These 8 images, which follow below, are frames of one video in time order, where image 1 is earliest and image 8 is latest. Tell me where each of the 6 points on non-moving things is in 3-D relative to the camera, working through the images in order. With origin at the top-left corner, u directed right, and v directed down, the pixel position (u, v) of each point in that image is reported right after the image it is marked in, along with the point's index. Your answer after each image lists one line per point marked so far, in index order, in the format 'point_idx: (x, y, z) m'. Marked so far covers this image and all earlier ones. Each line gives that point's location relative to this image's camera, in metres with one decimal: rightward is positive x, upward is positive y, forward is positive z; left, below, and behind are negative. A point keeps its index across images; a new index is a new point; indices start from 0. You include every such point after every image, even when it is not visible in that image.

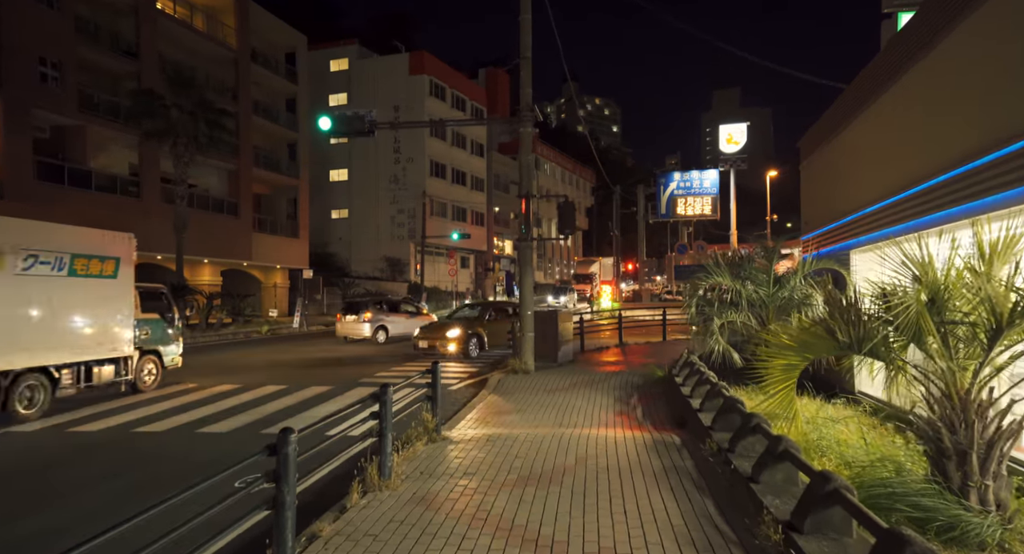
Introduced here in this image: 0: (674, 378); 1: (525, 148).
0: (+2.6, -1.6, +11.9) m
1: (+0.3, +2.5, +15.1) m
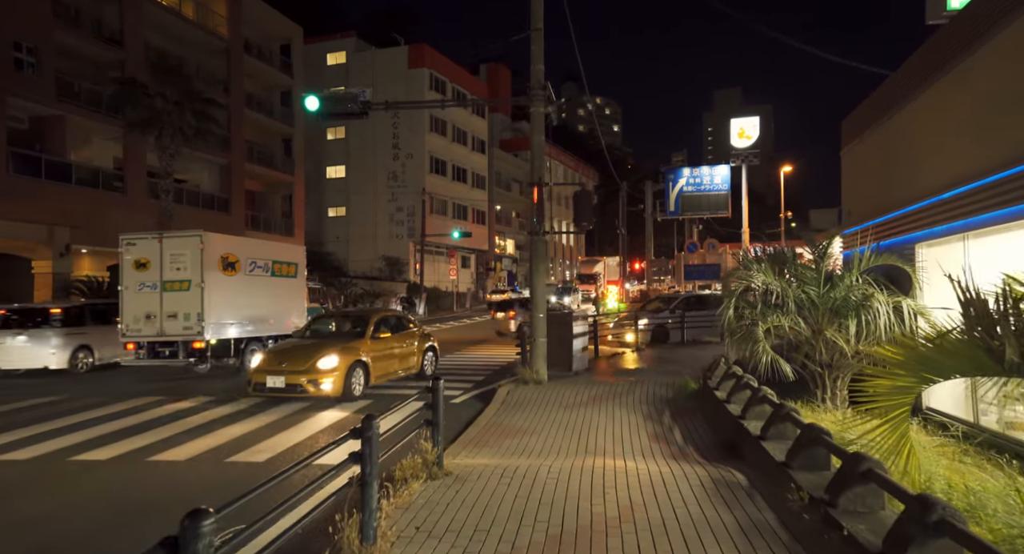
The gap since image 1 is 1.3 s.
0: (+2.8, -1.6, +10.3) m
1: (+0.4, +2.6, +13.5) m
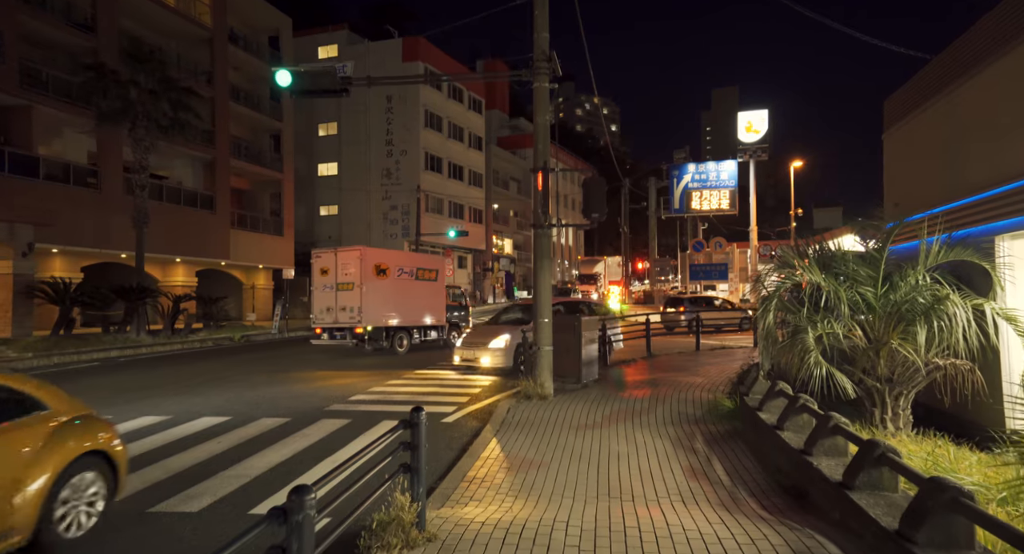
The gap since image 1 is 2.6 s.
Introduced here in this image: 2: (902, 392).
0: (+2.8, -1.6, +8.6) m
1: (+0.4, +2.6, +11.8) m
2: (+4.8, -1.4, +9.1) m
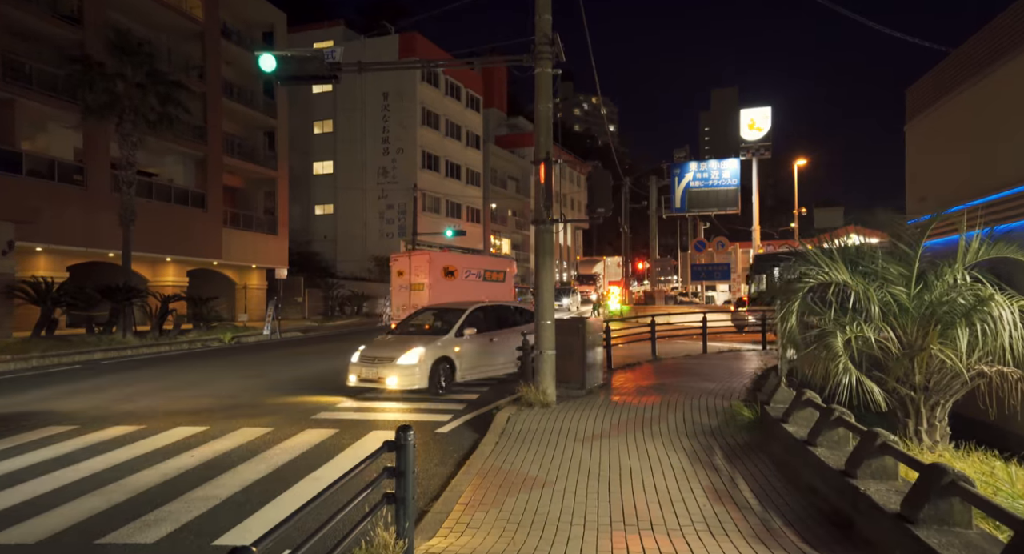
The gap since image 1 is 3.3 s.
0: (+2.8, -1.5, +7.9) m
1: (+0.4, +2.6, +11.0) m
2: (+4.8, -1.4, +8.3) m
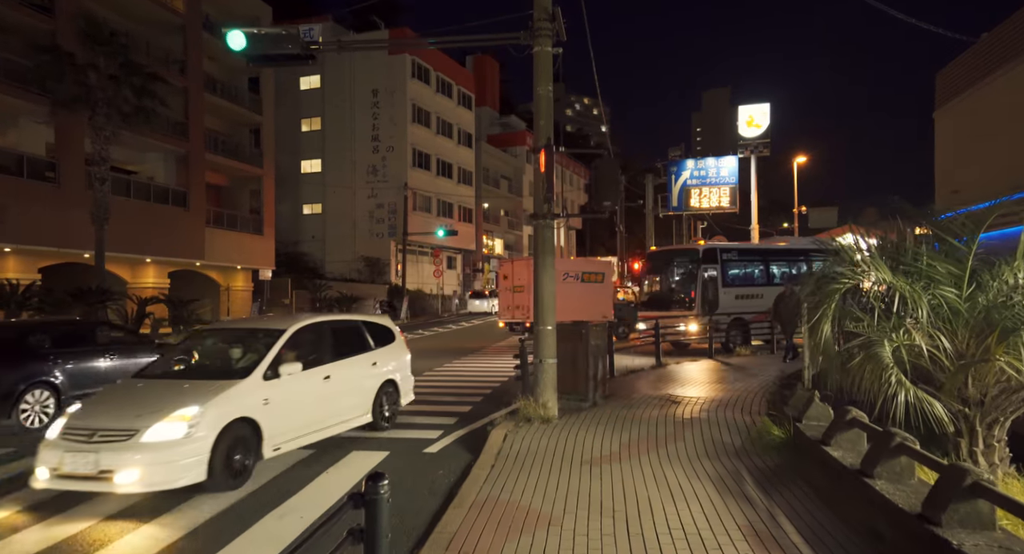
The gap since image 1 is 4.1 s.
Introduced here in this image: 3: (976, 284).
0: (+2.8, -1.5, +6.9) m
1: (+0.4, +2.6, +10.0) m
2: (+4.8, -1.4, +7.3) m
3: (+4.6, -0.1, +7.4) m
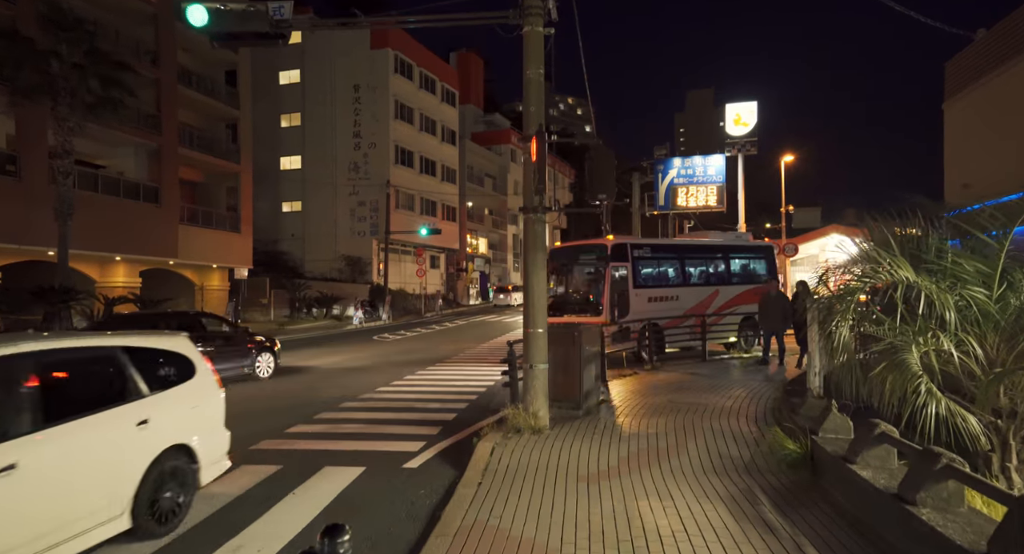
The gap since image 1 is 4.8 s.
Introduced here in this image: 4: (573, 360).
0: (+2.7, -1.5, +6.2) m
1: (+0.2, +2.6, +9.2) m
2: (+4.7, -1.4, +6.7) m
3: (+4.5, -0.1, +6.7) m
4: (+0.8, -1.1, +10.0) m
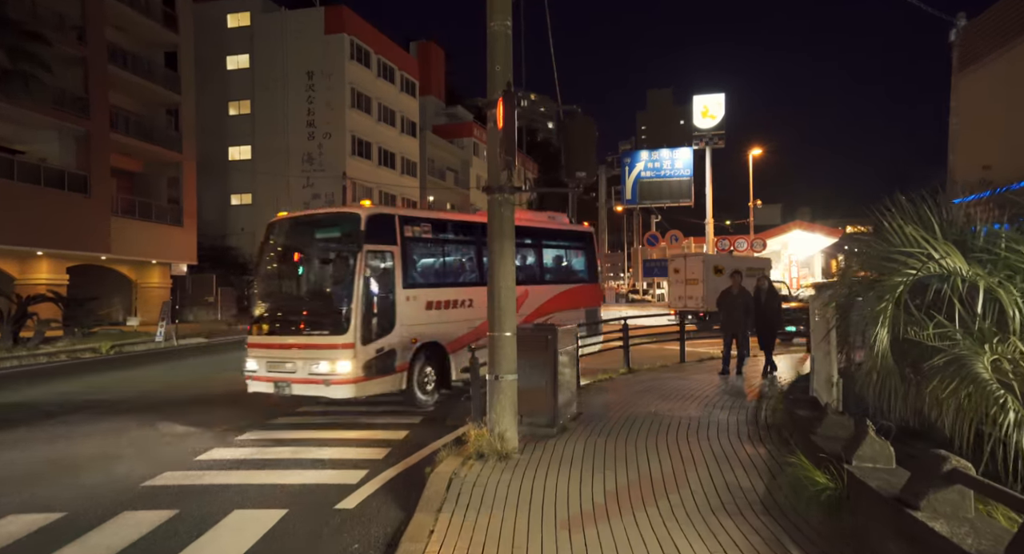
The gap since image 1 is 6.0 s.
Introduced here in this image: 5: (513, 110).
0: (+2.5, -1.5, +4.8) m
1: (-0.2, +2.7, +7.7) m
2: (+4.4, -1.3, +5.4) m
3: (+4.2, 0.0, +5.4) m
4: (+0.4, -1.1, +8.5) m
5: (0.0, +1.6, +7.4) m
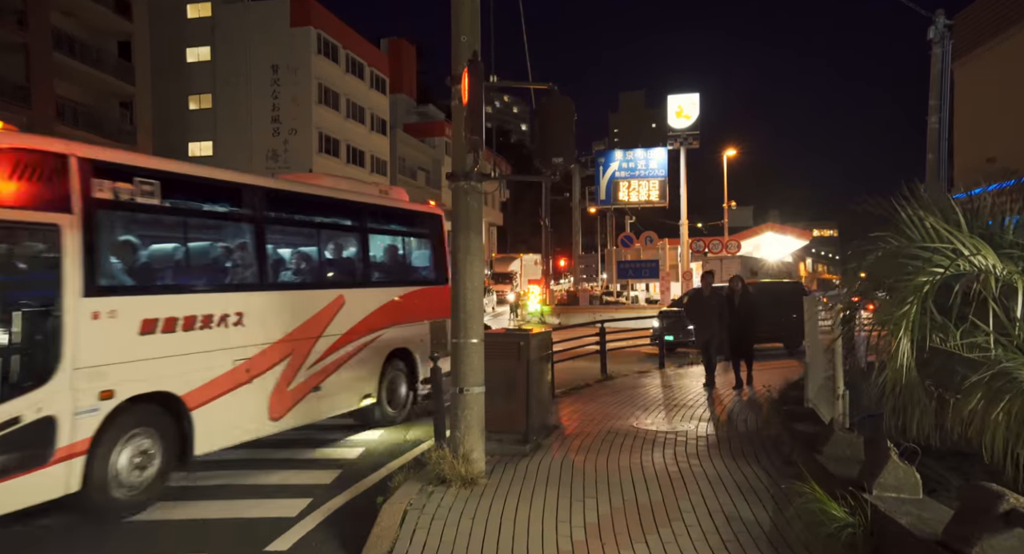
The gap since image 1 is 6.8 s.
0: (+2.3, -1.5, +3.9) m
1: (-0.5, +2.7, +6.7) m
2: (+4.2, -1.3, +4.6) m
3: (+4.0, 0.0, +4.6) m
4: (0.0, -1.0, +7.6) m
5: (-0.3, +1.7, +6.5) m
